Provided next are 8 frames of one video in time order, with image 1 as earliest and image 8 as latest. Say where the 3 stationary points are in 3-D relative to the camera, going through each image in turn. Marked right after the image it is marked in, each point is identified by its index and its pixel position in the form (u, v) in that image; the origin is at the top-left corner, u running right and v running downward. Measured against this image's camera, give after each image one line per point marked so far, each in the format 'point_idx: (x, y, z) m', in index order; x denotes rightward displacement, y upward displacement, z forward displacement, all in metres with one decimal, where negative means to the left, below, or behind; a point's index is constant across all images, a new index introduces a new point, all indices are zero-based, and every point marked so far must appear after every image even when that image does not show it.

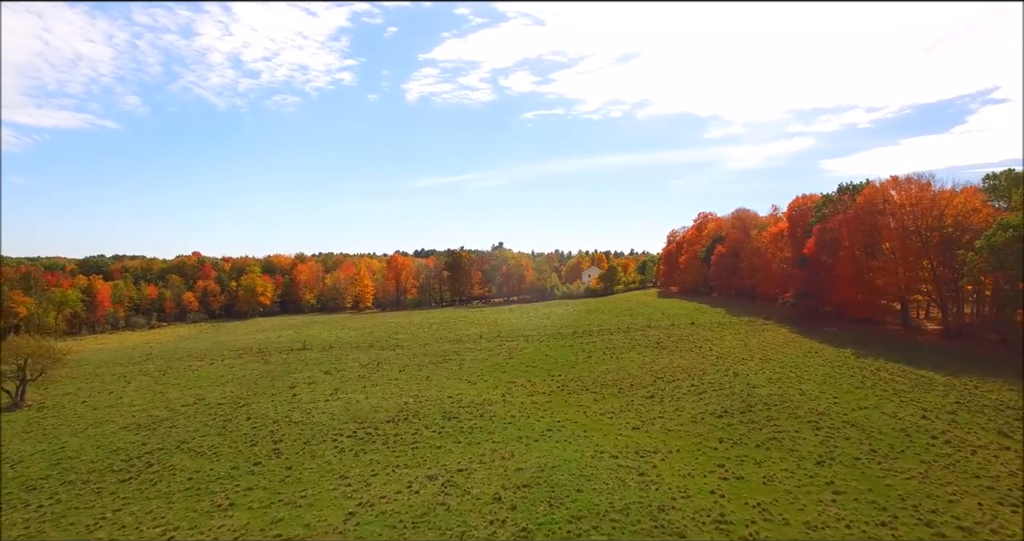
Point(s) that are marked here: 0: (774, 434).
0: (+6.8, -4.2, +15.2) m
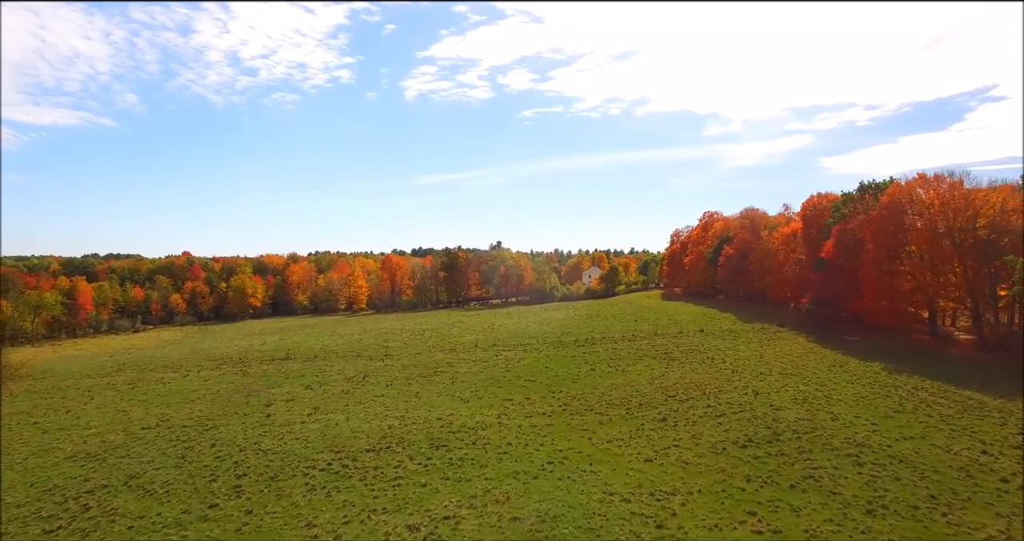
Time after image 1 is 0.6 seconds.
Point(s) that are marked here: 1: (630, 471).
0: (+6.7, -4.5, +13.2) m
1: (+2.9, -4.9, +14.2) m
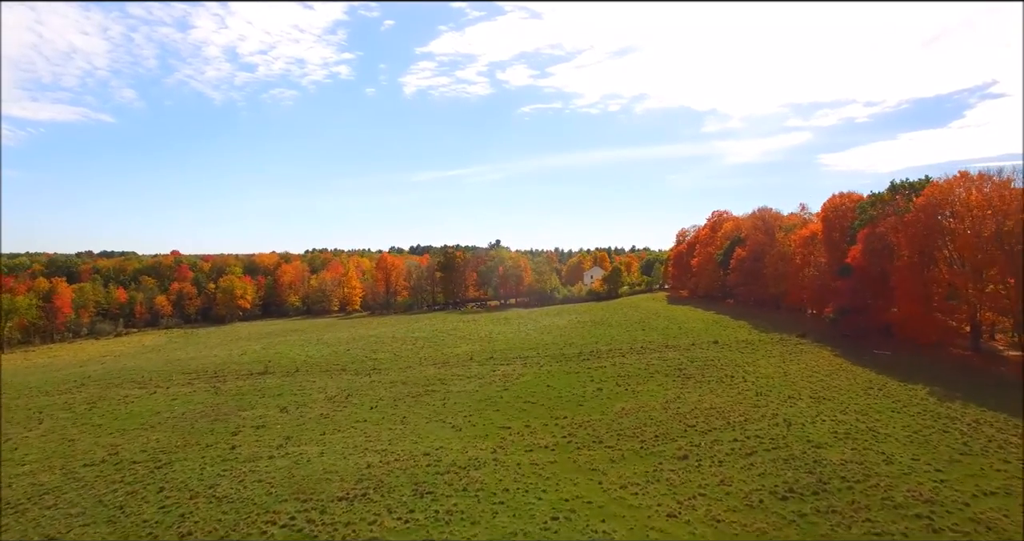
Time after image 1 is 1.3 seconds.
0: (+6.6, -4.9, +10.8) m
1: (+2.8, -5.3, +11.8) m
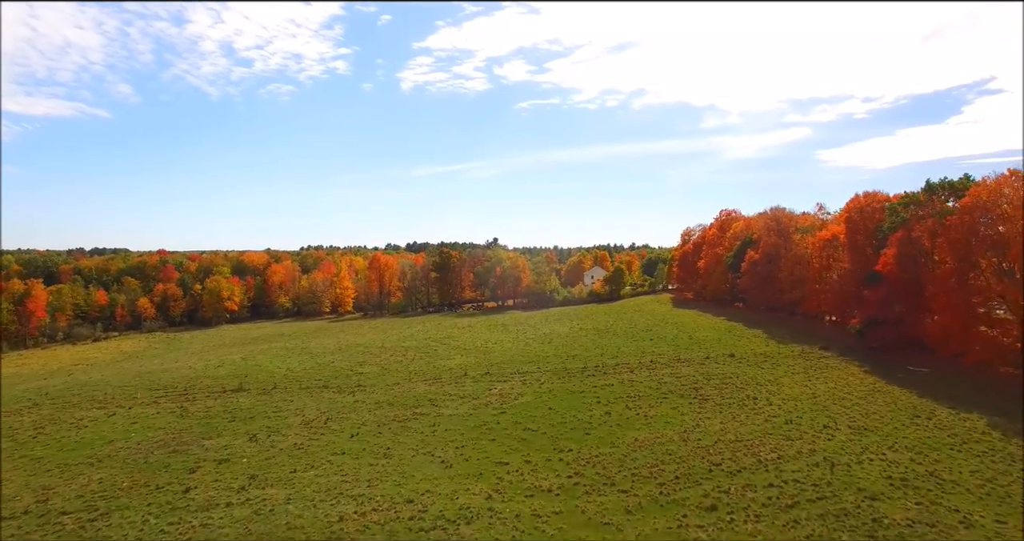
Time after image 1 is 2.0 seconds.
0: (+6.6, -5.4, +8.4) m
1: (+2.8, -5.7, +9.4) m
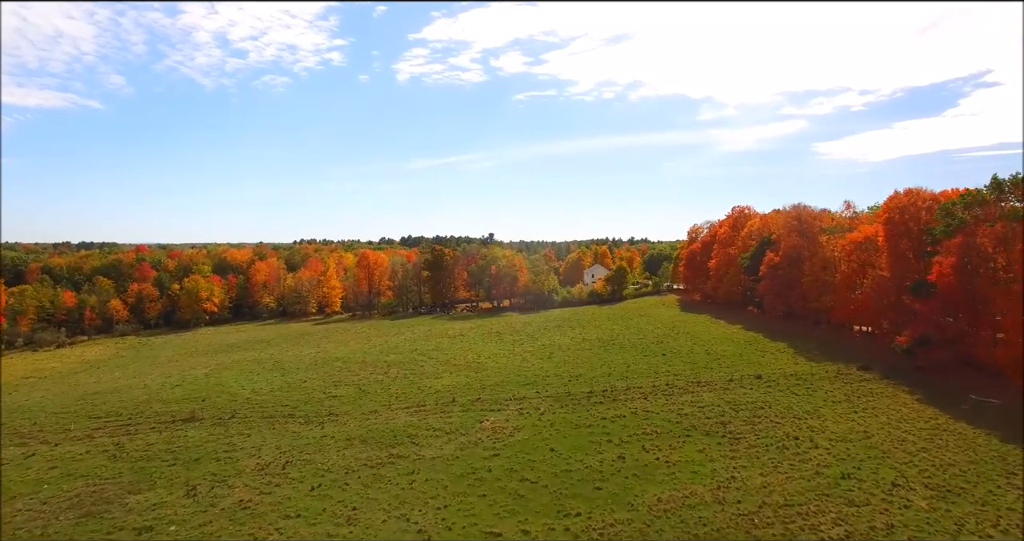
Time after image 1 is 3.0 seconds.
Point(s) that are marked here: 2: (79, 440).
0: (+6.5, -6.0, +5.1) m
1: (+2.7, -6.3, +6.1) m
2: (-14.7, -5.9, +19.8) m
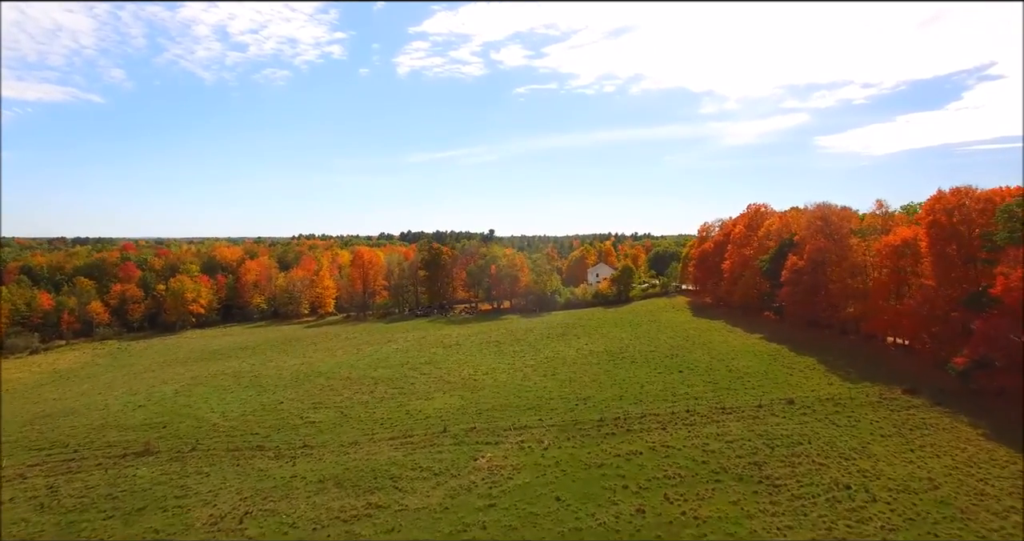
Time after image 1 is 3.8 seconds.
0: (+6.5, -6.5, +2.3) m
1: (+2.6, -6.8, +3.3) m
2: (-14.7, -6.3, +17.1) m
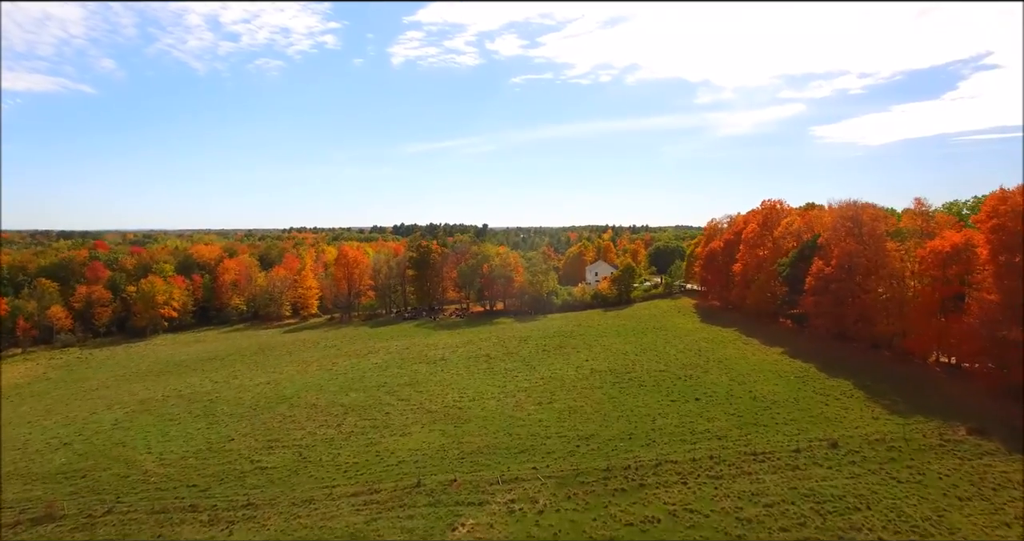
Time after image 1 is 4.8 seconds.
0: (+6.3, -7.3, -1.1) m
1: (+2.4, -7.6, -0.1) m
2: (-15.0, -6.9, +13.5) m
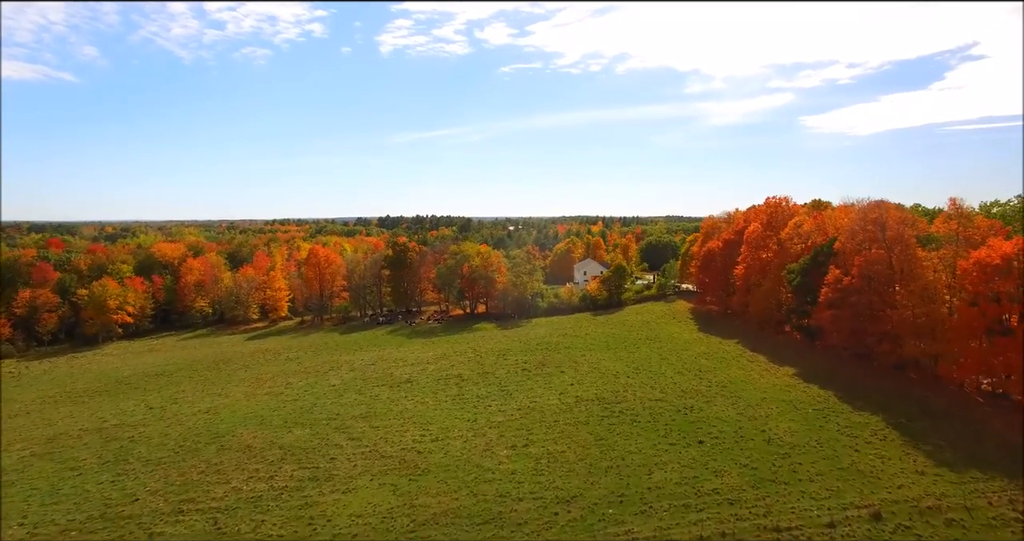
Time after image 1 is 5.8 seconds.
0: (+5.7, -8.3, -4.6) m
1: (+1.8, -8.6, -3.7) m
2: (-15.8, -7.7, +9.6) m
